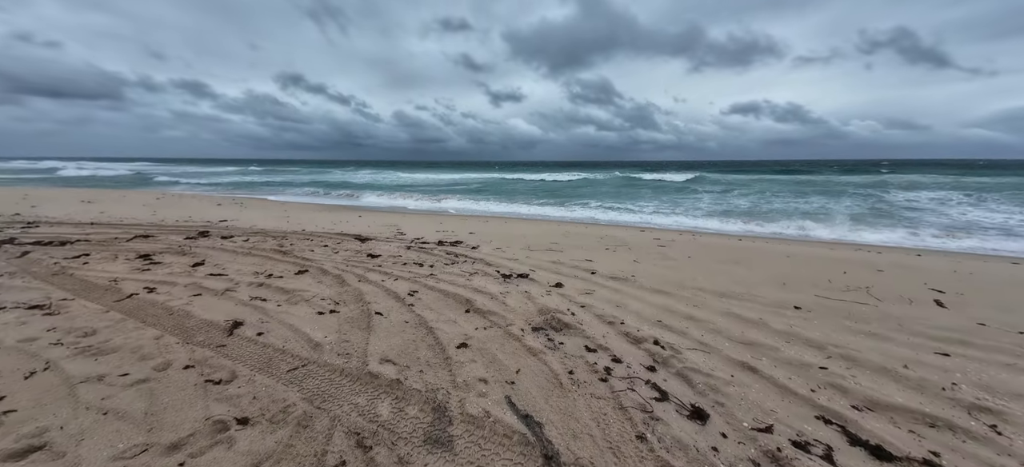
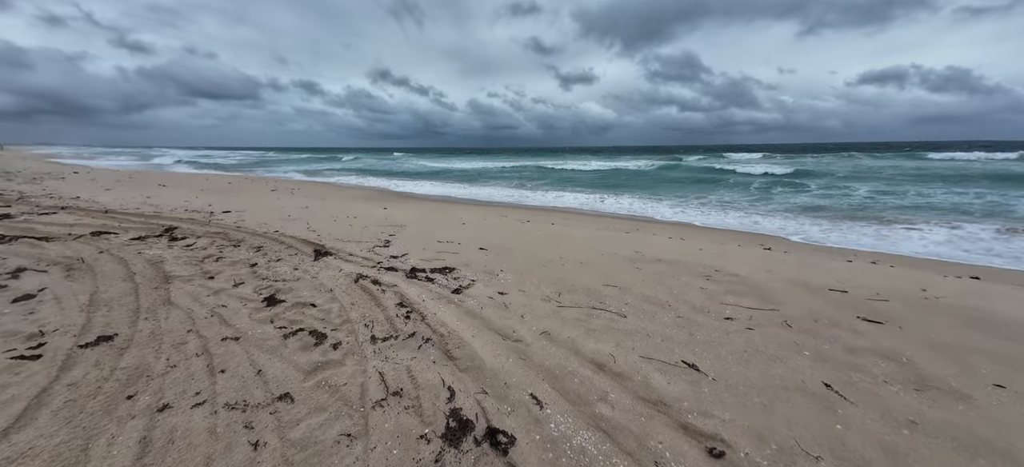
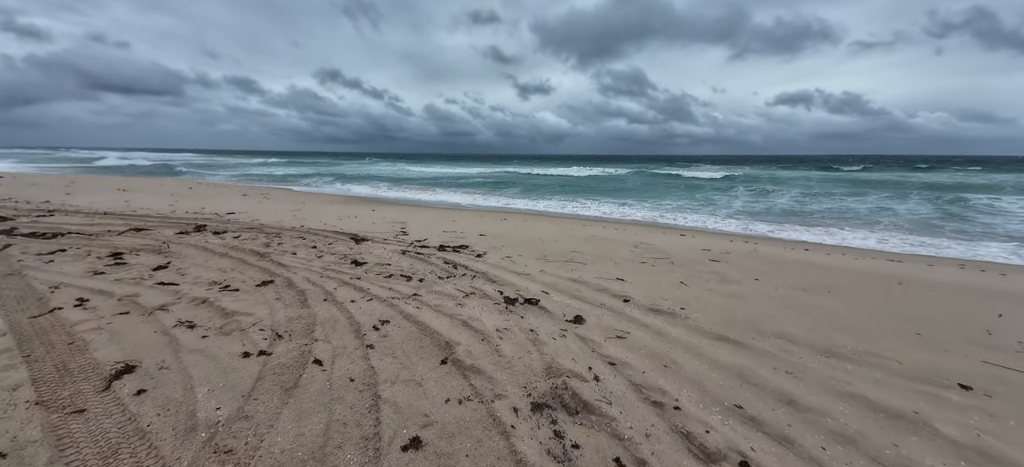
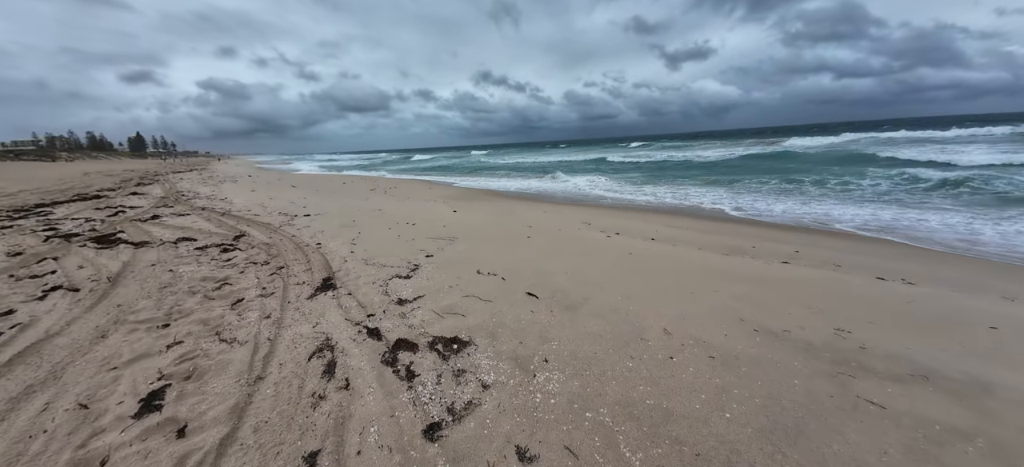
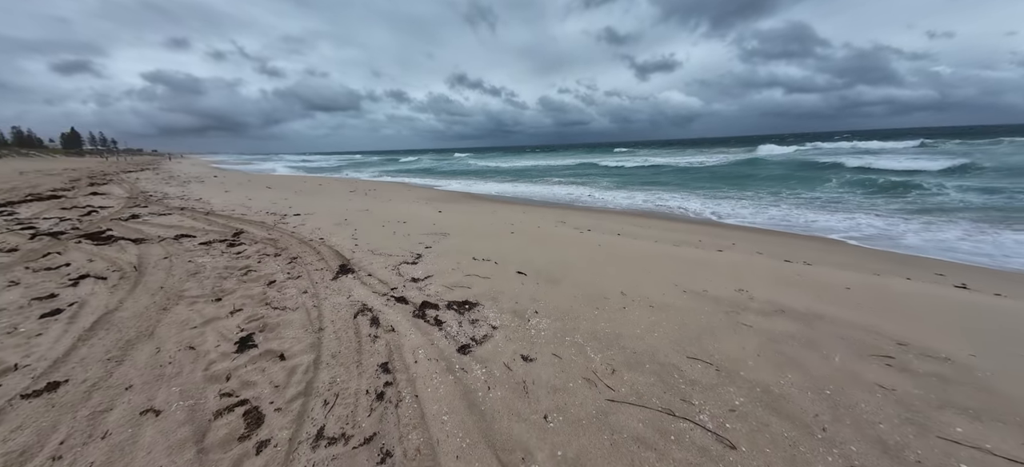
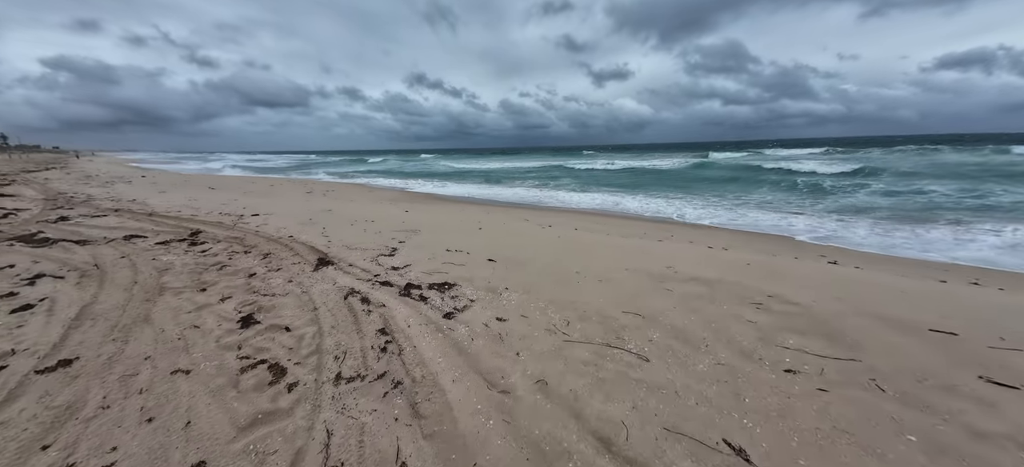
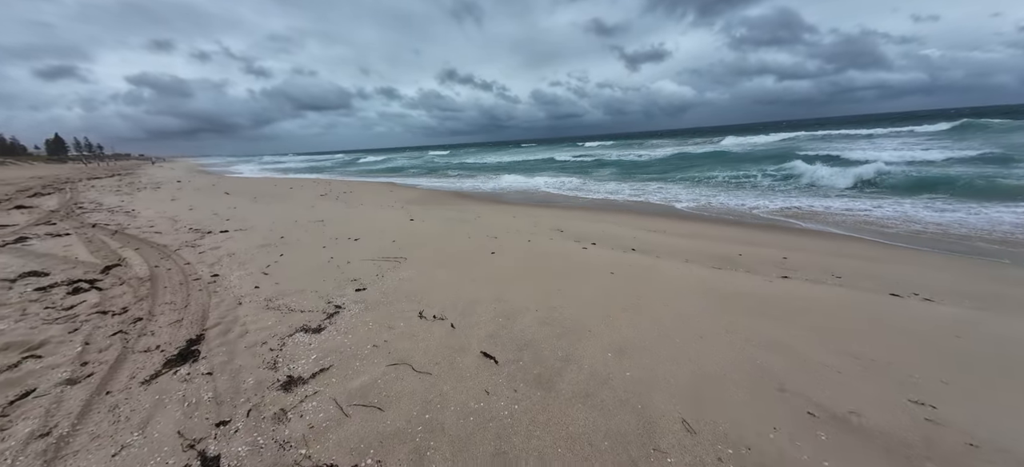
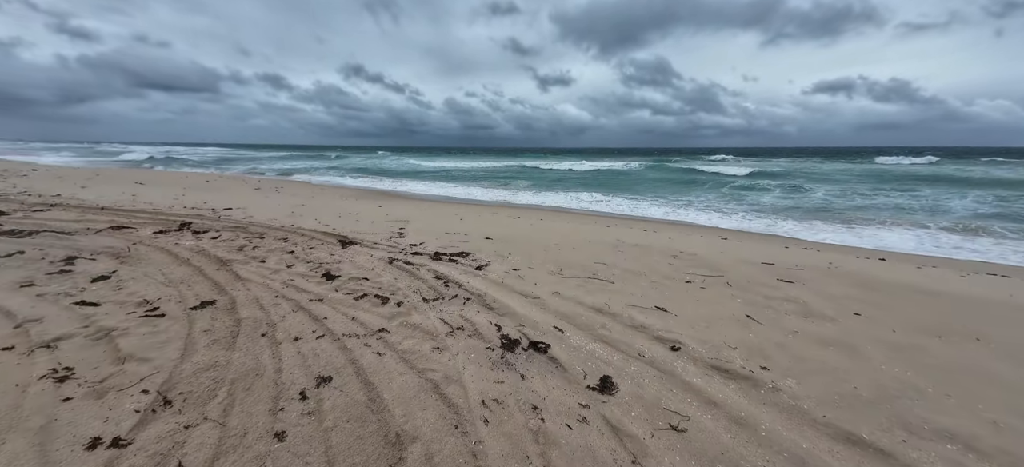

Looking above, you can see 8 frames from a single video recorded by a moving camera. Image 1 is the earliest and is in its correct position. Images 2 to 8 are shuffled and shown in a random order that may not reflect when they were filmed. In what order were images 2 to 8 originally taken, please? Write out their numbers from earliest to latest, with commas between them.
3, 8, 2, 6, 5, 4, 7
